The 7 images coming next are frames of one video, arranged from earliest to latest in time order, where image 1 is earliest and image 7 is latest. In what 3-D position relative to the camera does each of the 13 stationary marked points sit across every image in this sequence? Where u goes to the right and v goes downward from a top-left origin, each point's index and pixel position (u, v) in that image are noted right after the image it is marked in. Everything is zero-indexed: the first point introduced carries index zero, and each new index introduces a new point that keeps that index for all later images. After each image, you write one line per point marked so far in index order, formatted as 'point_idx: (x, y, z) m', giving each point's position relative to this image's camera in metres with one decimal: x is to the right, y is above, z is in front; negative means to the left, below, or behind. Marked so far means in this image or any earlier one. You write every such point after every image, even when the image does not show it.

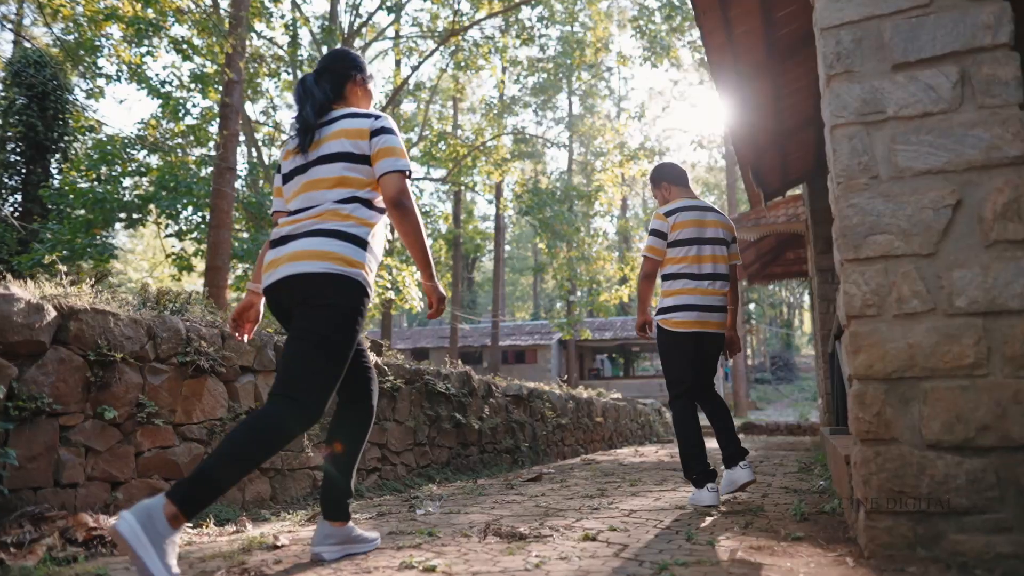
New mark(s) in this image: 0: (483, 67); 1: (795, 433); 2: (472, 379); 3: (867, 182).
0: (-0.6, +5.3, +18.9) m
1: (+6.0, -3.0, +16.3) m
2: (-0.4, -0.8, +6.8) m
3: (+1.1, +0.3, +2.4) m
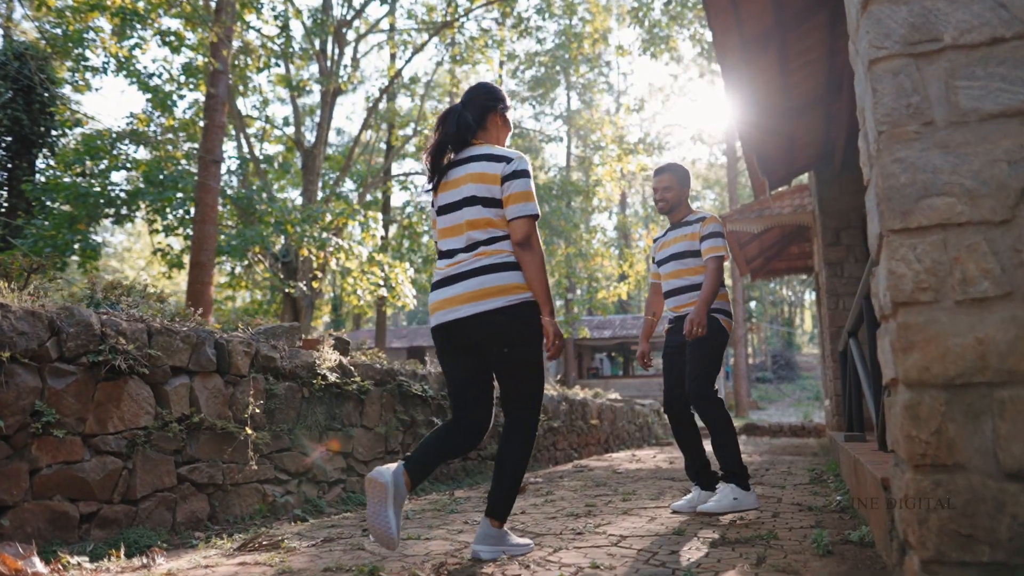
0: (-0.7, +5.3, +18.4) m
1: (+5.8, -3.0, +15.7) m
2: (-0.5, -0.7, +6.3) m
3: (+1.0, +0.4, +1.9) m
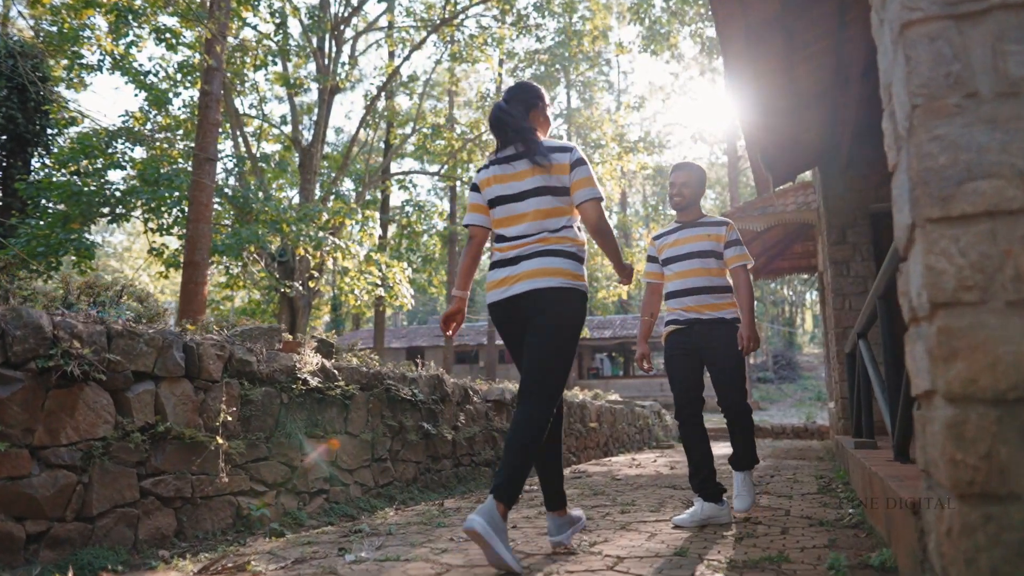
0: (-0.8, +5.3, +18.1) m
1: (+5.8, -3.0, +15.5) m
2: (-0.5, -0.7, +6.0) m
3: (+0.9, +0.4, +1.6) m
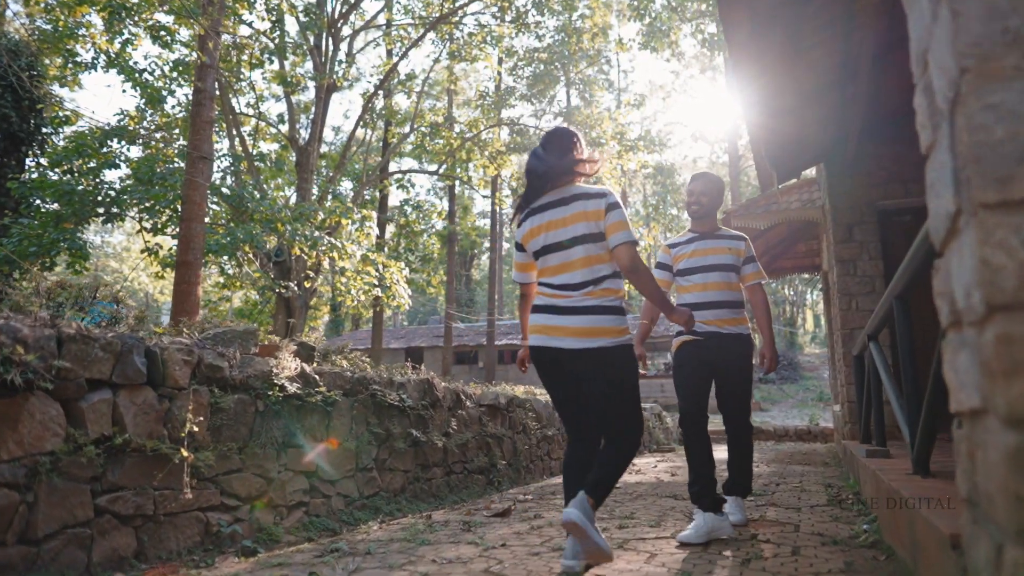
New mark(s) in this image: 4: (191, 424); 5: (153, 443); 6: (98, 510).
0: (-0.8, +5.3, +17.8) m
1: (+5.8, -3.0, +15.2) m
2: (-0.6, -0.7, +5.7) m
3: (+0.9, +0.4, +1.4) m
4: (-1.4, -0.6, +3.5) m
5: (-1.5, -0.6, +3.2) m
6: (-1.6, -0.9, +3.0) m
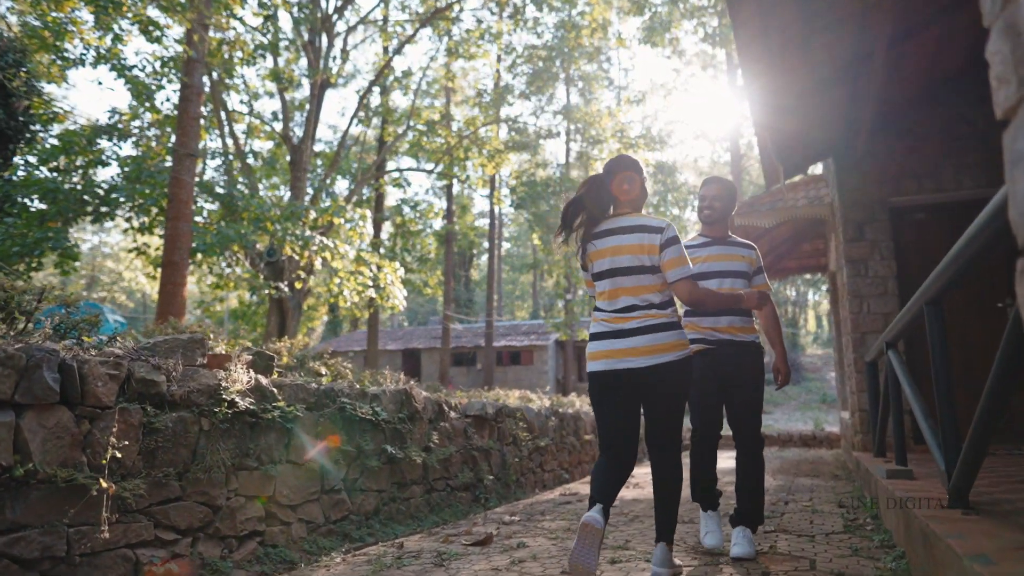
0: (-0.9, +5.3, +17.4) m
1: (+5.7, -3.0, +14.7) m
2: (-0.7, -0.8, +5.3) m
3: (+0.8, +0.4, +0.9) m
4: (-1.5, -0.6, +3.0) m
5: (-1.6, -0.7, +2.8) m
6: (-1.7, -0.9, +2.6) m
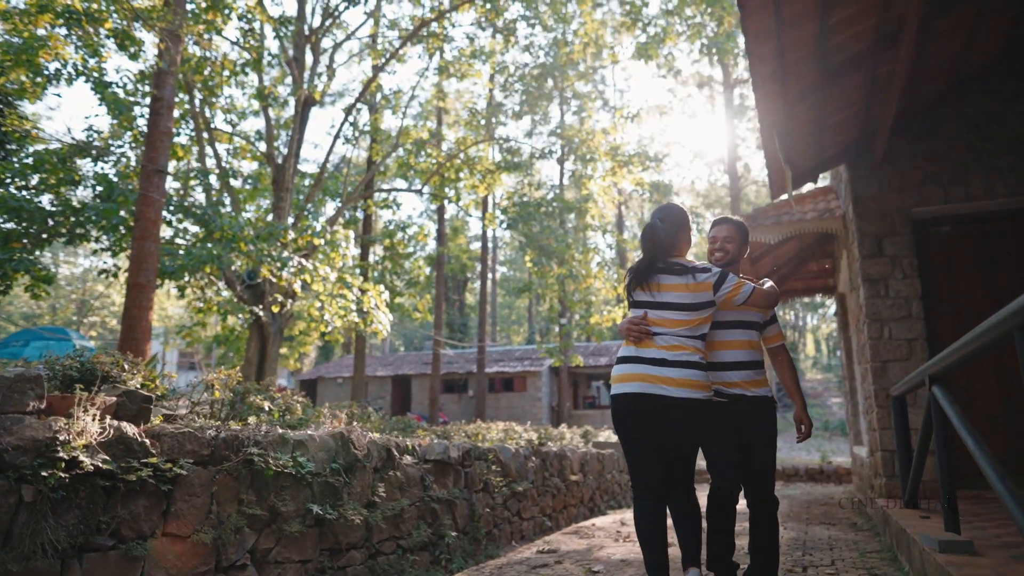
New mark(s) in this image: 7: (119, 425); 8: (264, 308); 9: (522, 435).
0: (-1.2, +4.8, +16.6) m
1: (+5.4, -3.4, +13.8) m
2: (-0.9, -0.9, +4.3) m
3: (+0.6, +0.4, 0.0) m
4: (-1.8, -0.7, +2.1) m
5: (-1.8, -0.7, +1.9) m
6: (-1.9, -0.9, +1.6) m
7: (-1.5, -0.5, +3.0) m
8: (-4.7, -0.4, +14.3) m
9: (+0.1, -1.7, +9.1) m
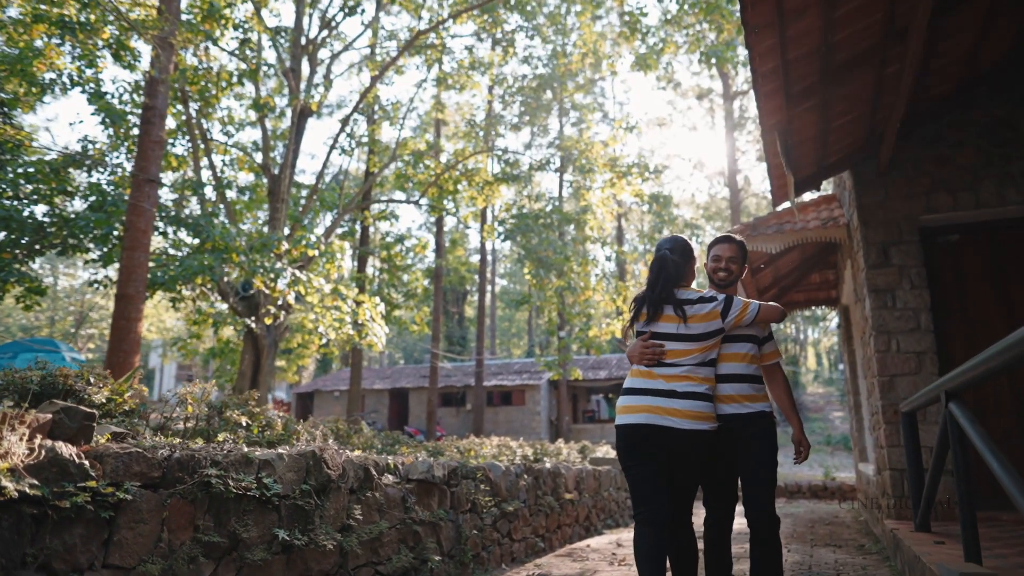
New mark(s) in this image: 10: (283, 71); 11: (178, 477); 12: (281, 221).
0: (-1.2, +4.6, +16.4) m
1: (+5.4, -3.6, +13.4) m
2: (-1.0, -0.9, +4.1) m
3: (+0.5, +0.4, -0.3) m
4: (-1.8, -0.7, +1.8) m
5: (-1.9, -0.7, +1.6) m
6: (-2.0, -0.9, +1.3) m
7: (-1.6, -0.5, +2.7) m
8: (-4.8, -0.6, +14.1) m
9: (0.0, -1.9, +8.8) m
10: (-5.3, +4.9, +17.1) m
11: (-1.4, -0.8, +3.2) m
12: (-5.0, +1.5, +16.1) m
